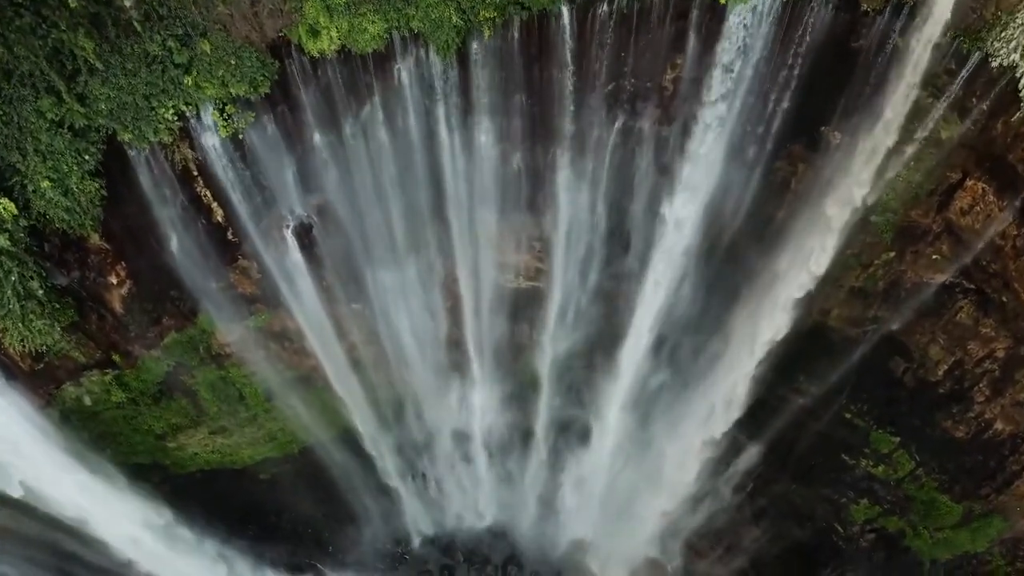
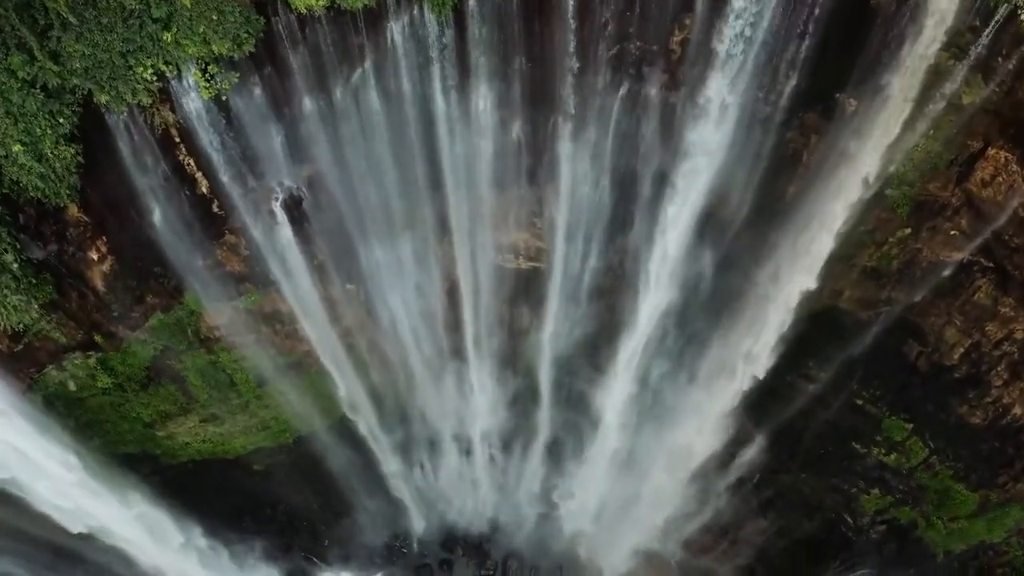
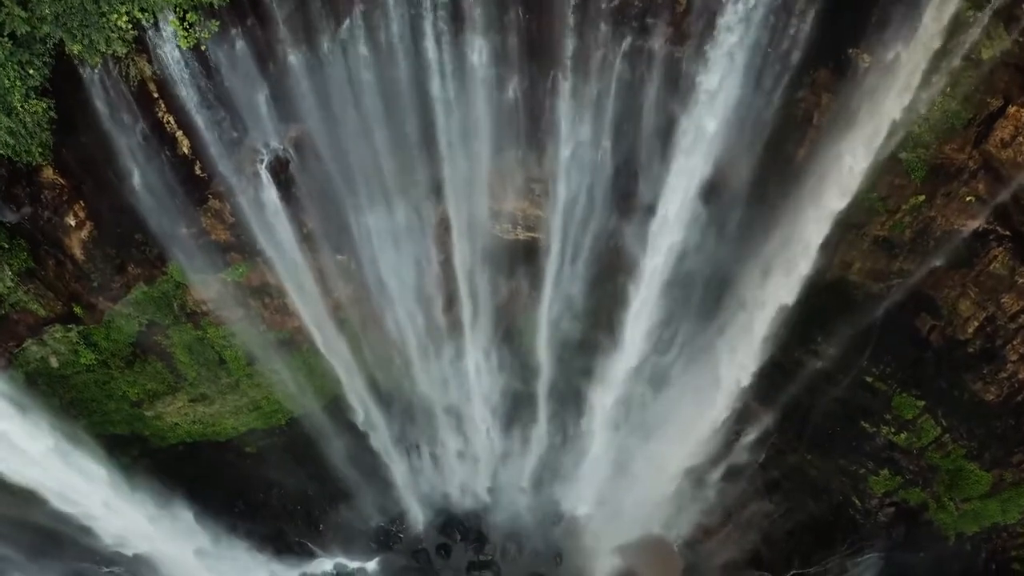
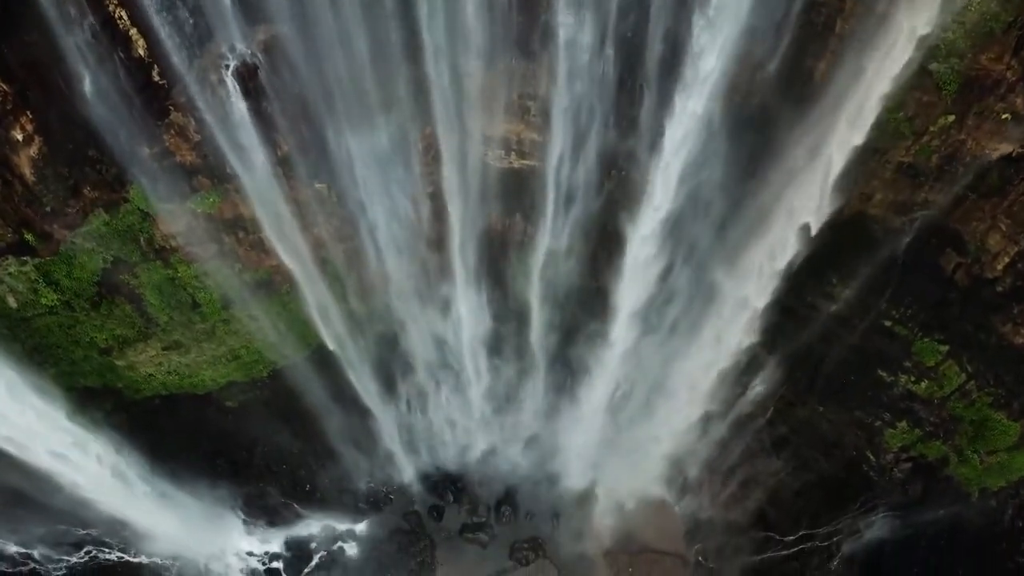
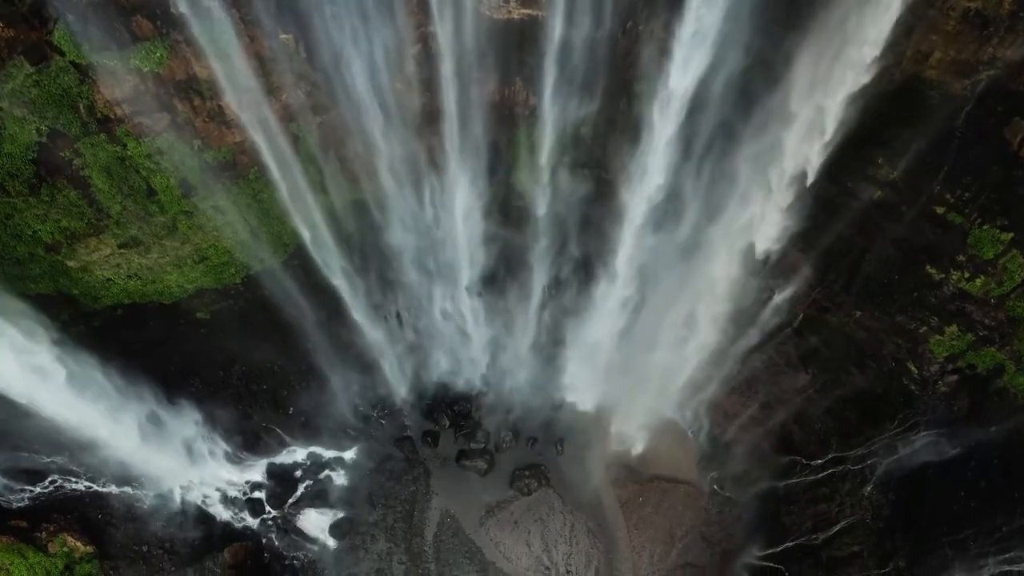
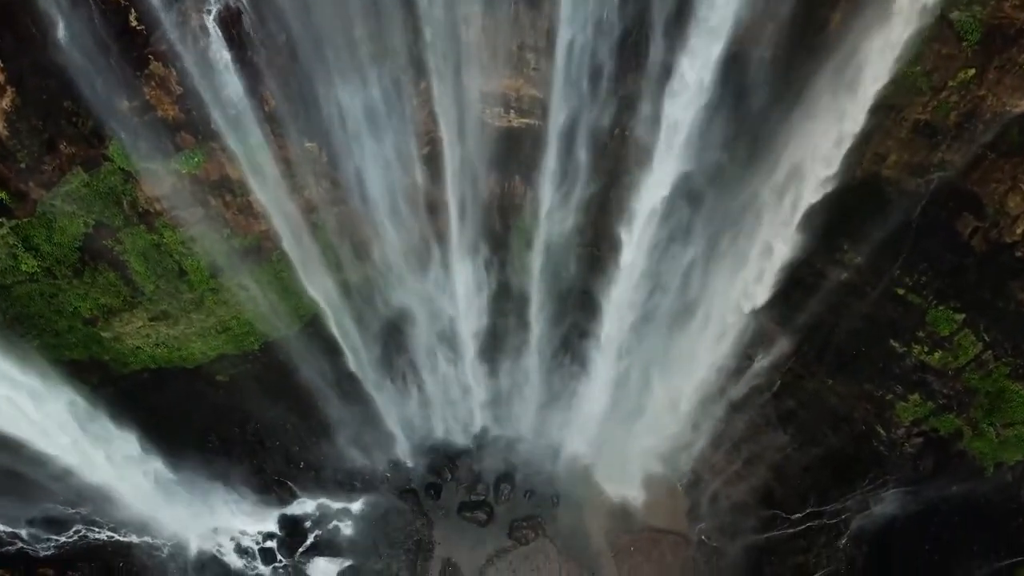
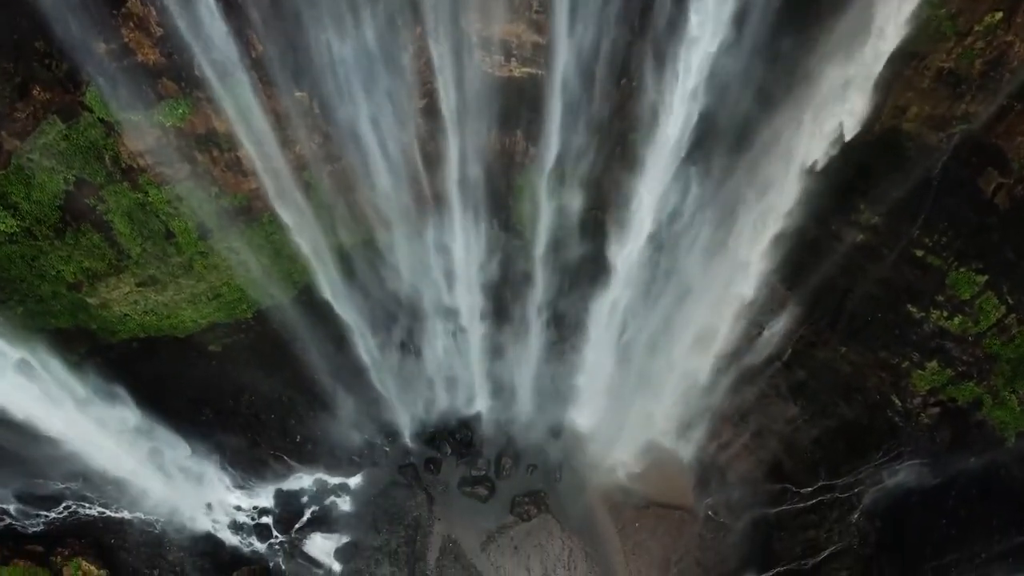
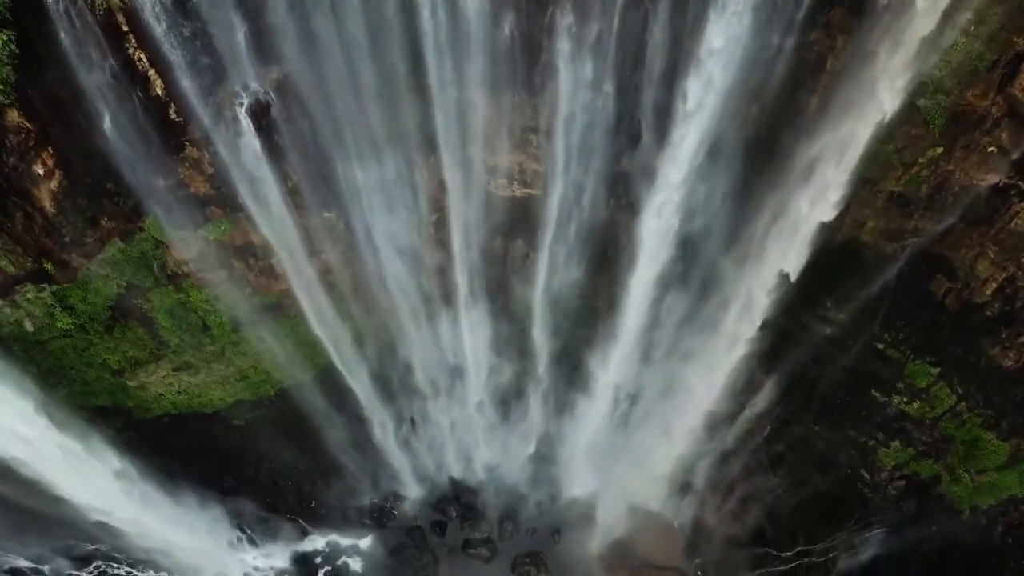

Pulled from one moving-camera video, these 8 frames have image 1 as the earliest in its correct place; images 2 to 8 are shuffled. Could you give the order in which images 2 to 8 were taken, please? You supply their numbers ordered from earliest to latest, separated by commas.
2, 3, 8, 4, 6, 7, 5
